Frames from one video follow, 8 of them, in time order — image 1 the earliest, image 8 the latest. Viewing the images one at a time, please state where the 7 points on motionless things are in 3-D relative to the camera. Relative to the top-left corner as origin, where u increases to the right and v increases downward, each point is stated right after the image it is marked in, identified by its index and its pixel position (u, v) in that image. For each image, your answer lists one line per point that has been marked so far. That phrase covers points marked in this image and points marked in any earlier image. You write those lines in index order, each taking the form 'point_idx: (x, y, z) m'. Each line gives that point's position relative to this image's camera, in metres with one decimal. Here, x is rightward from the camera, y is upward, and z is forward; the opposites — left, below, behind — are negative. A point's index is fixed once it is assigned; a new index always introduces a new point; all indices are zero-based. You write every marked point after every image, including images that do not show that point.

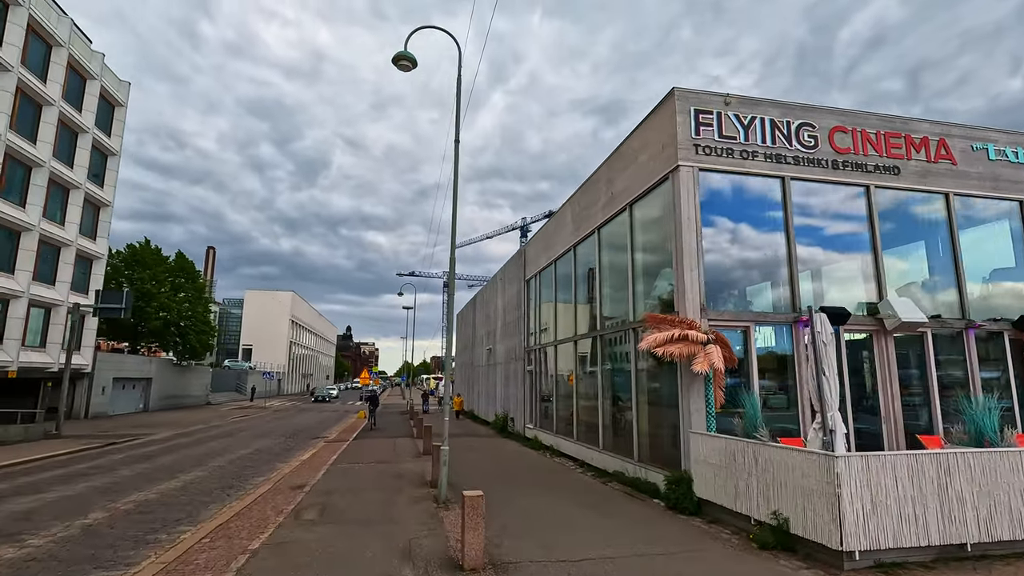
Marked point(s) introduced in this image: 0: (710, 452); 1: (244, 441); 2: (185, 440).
0: (+3.0, -2.5, +8.0) m
1: (-9.9, -5.6, +19.8) m
2: (-12.2, -5.6, +19.9) m
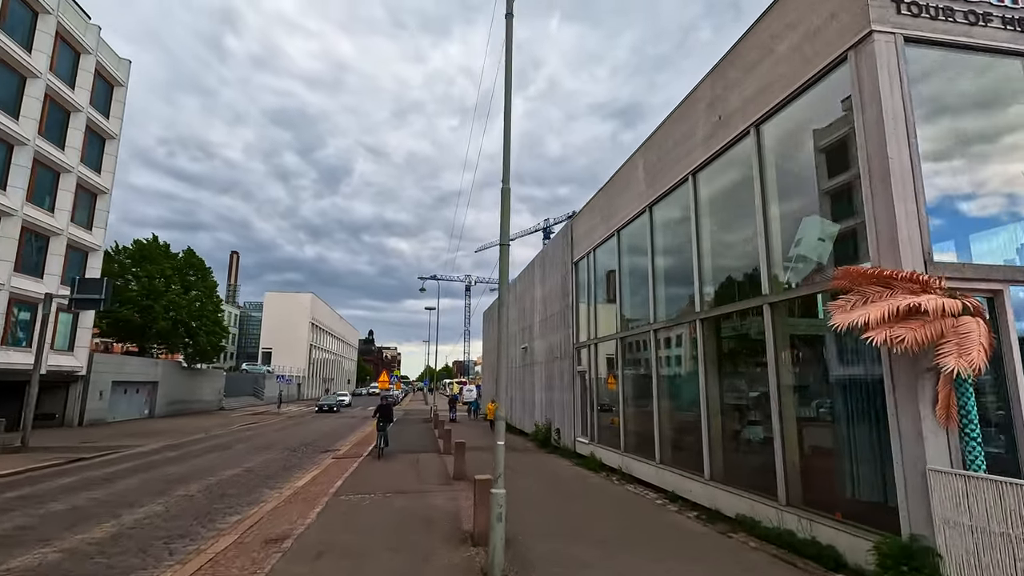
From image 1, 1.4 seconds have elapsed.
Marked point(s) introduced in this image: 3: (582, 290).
0: (+3.9, -1.8, +4.3) m
1: (-8.5, -5.2, +16.7) m
2: (-10.7, -5.2, +16.9) m
3: (+2.2, 0.0, +16.2) m
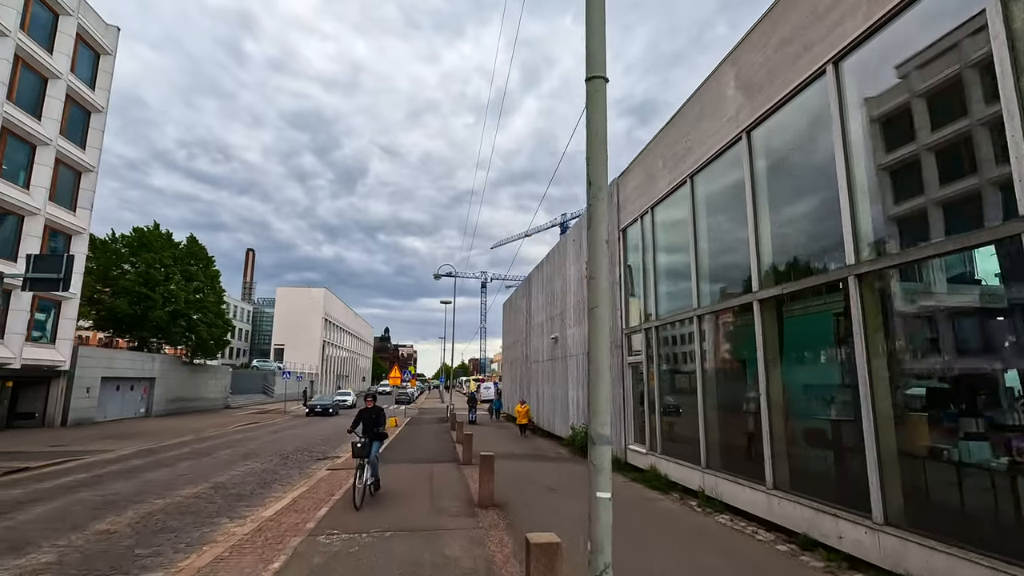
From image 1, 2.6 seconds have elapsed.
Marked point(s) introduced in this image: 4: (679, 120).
0: (+4.4, -1.2, +1.2) m
1: (-7.6, -4.5, +13.9) m
2: (-9.8, -4.6, +14.1) m
3: (+3.1, +0.7, +13.1) m
4: (+3.3, +3.3, +10.7) m
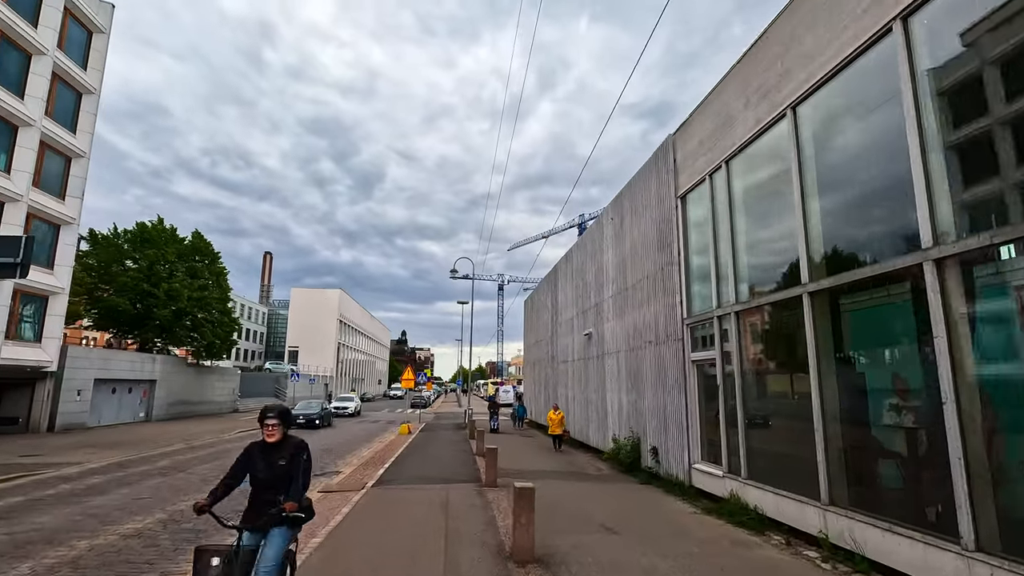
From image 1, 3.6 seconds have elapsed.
0: (+4.7, -0.7, -1.5) m
1: (-6.9, -4.2, +11.6) m
2: (-9.1, -4.2, +11.9) m
3: (+3.7, +1.1, +10.5) m
4: (+3.9, +3.8, +8.2) m
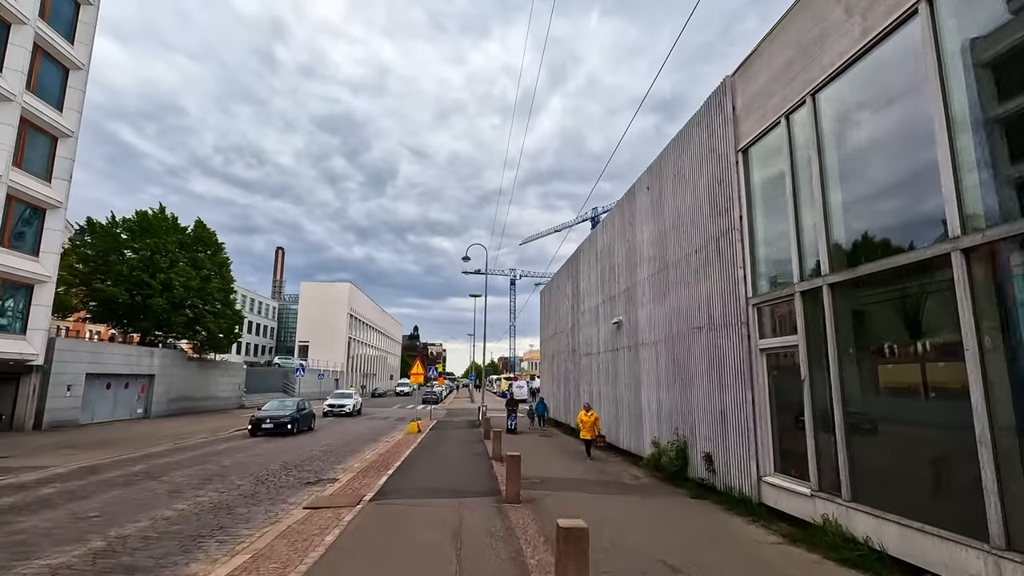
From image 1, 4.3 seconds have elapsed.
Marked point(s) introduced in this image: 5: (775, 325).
0: (+4.9, -0.3, -3.5) m
1: (-6.5, -3.7, +9.8) m
2: (-8.7, -3.8, +10.2) m
3: (+4.2, +1.5, +8.5) m
4: (+4.2, +4.2, +6.1) m
5: (+4.1, -0.6, +8.4) m
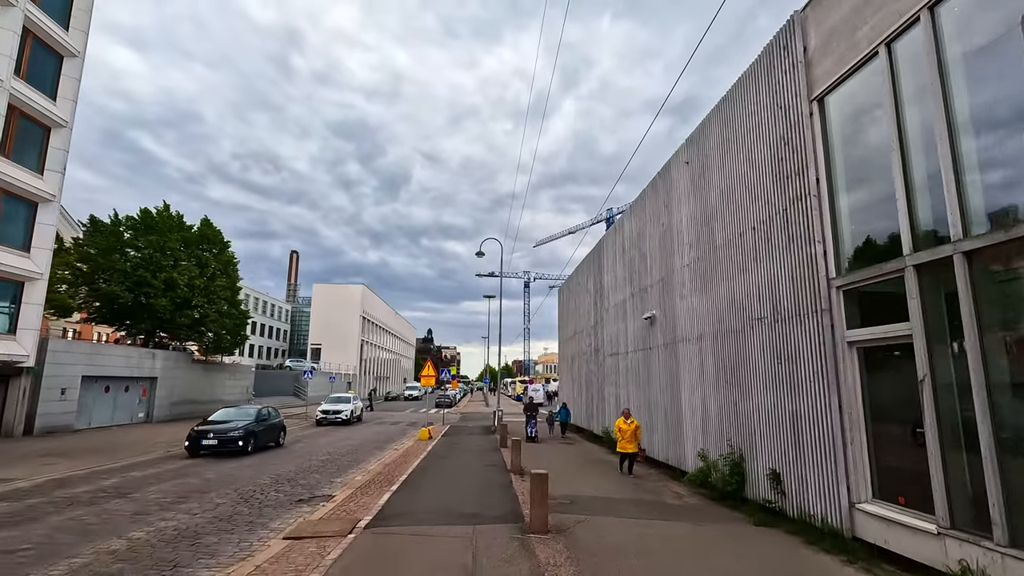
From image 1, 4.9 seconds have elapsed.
0: (+4.9, +0.1, -5.2) m
1: (-6.1, -3.5, +8.4) m
2: (-8.3, -3.6, +8.8) m
3: (+4.5, +1.8, +6.8) m
4: (+4.5, +4.5, +4.5) m
5: (+4.4, -0.3, +6.7) m
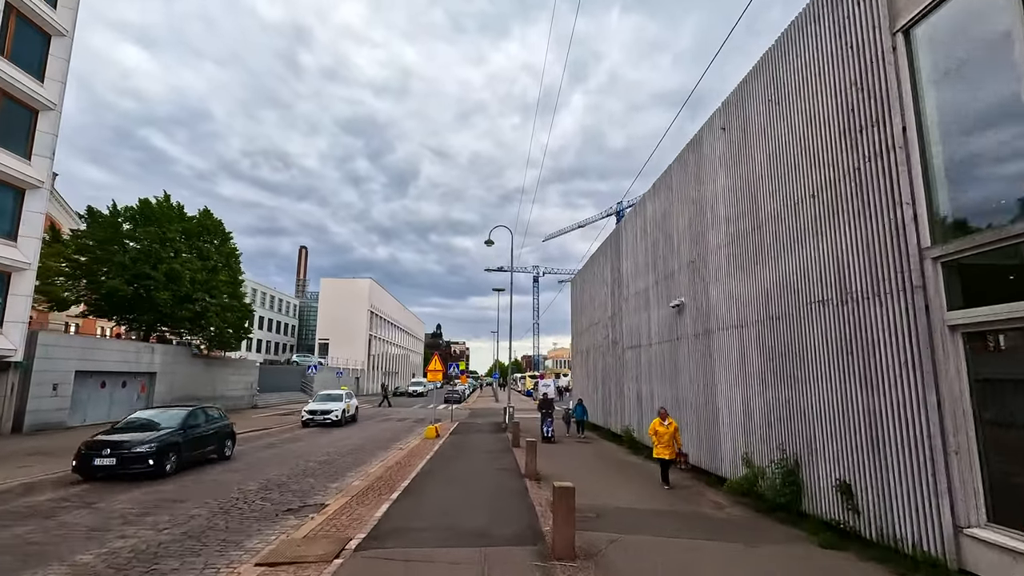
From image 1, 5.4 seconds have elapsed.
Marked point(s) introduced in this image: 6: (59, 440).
0: (+4.9, +0.3, -6.6) m
1: (-5.8, -3.3, +7.2) m
2: (-8.0, -3.3, +7.7) m
3: (+4.7, +2.1, +5.4) m
4: (+4.6, +4.8, +3.1) m
5: (+4.6, 0.0, +5.4) m
6: (-15.5, -5.2, +18.3) m
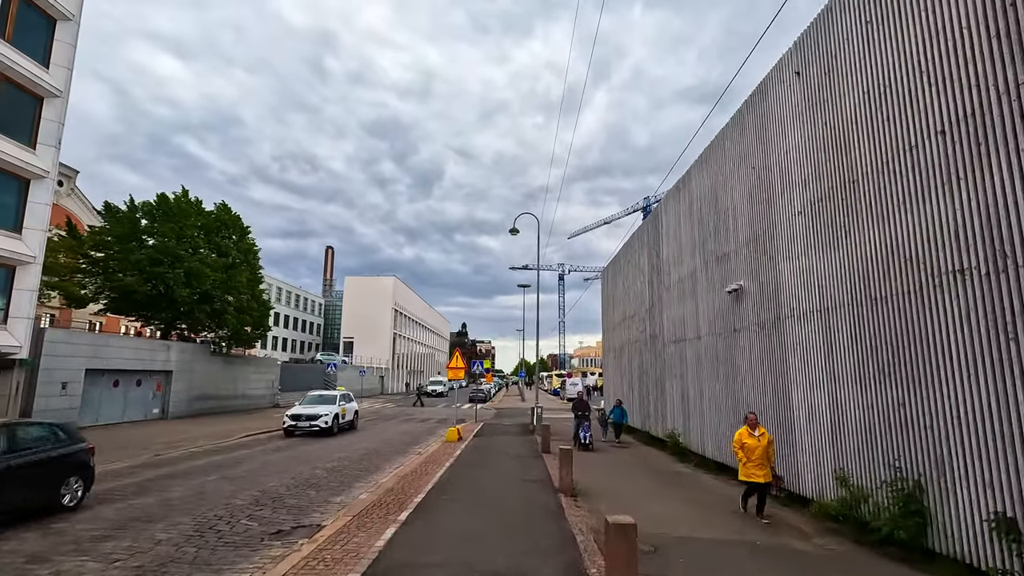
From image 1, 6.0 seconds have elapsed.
0: (+4.6, +0.6, -8.4) m
1: (-5.5, -3.0, +5.9) m
2: (-7.6, -3.1, +6.4) m
3: (+4.9, +2.5, +3.6) m
4: (+4.7, +5.1, +1.2) m
5: (+4.8, +0.4, +3.5) m
6: (-14.6, -5.0, +17.4) m
